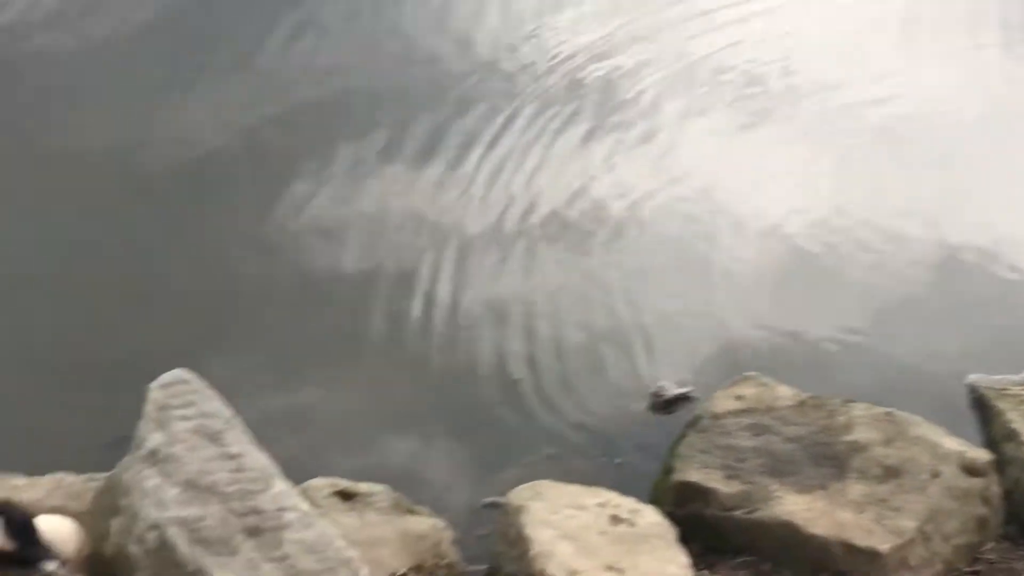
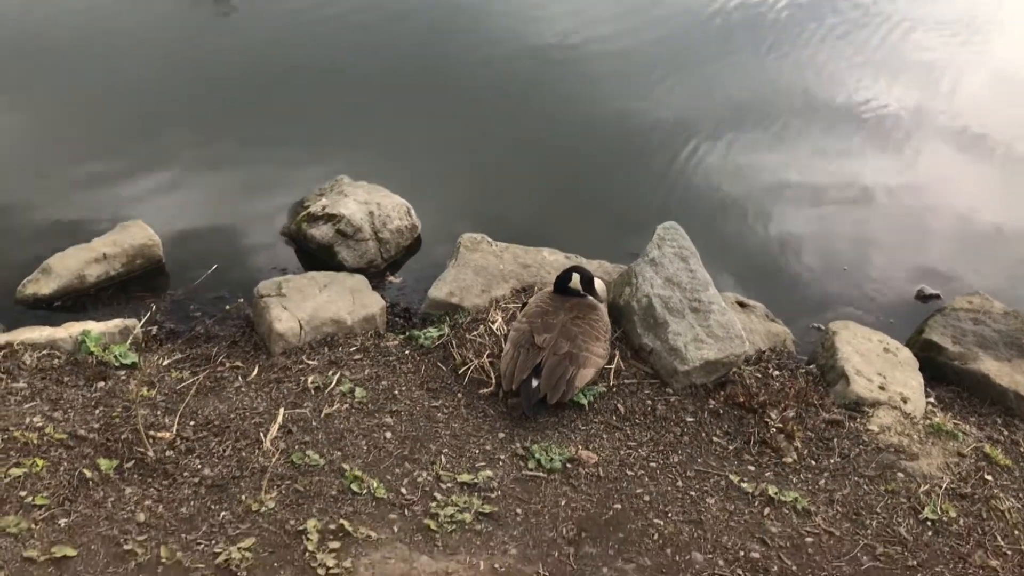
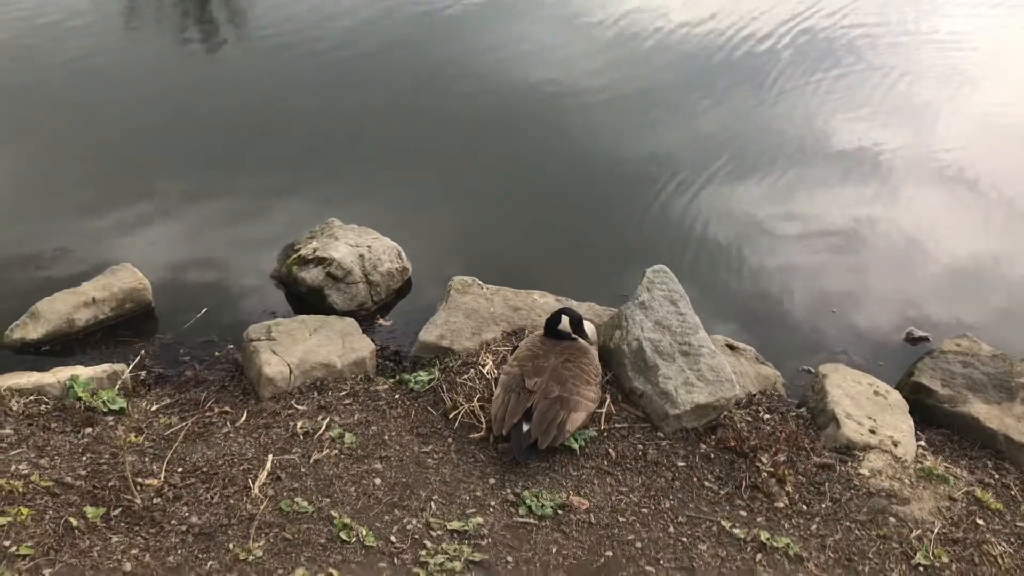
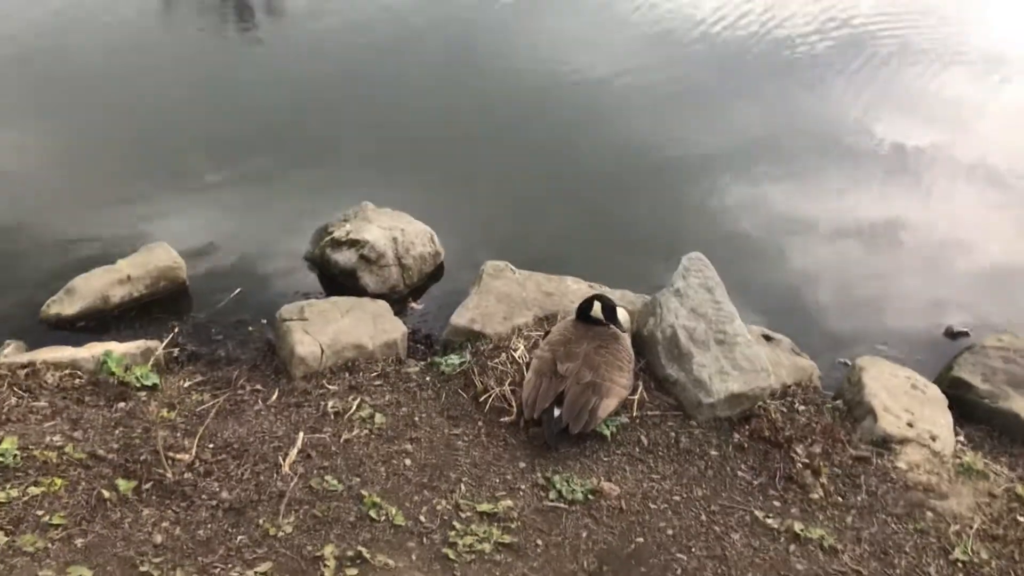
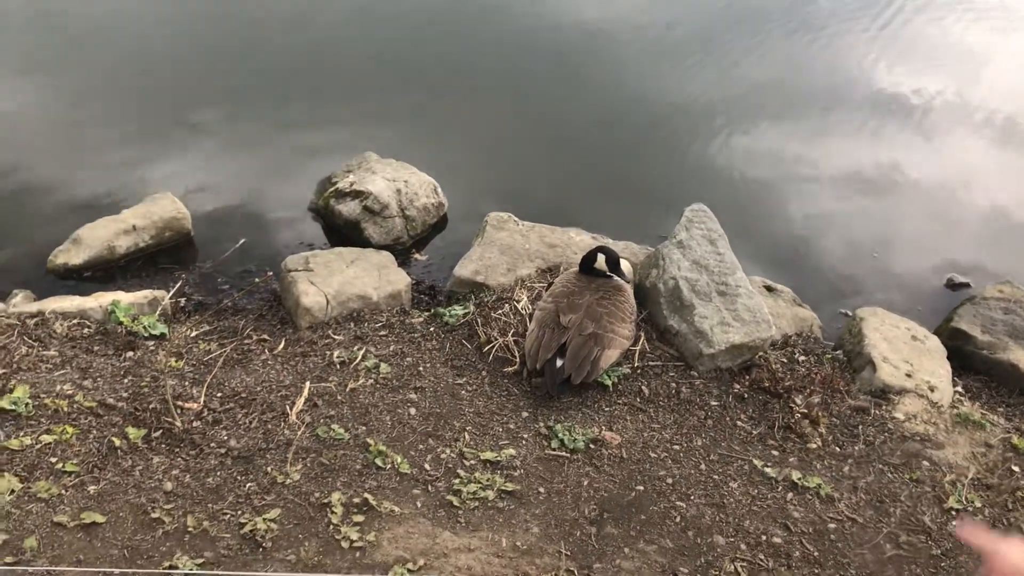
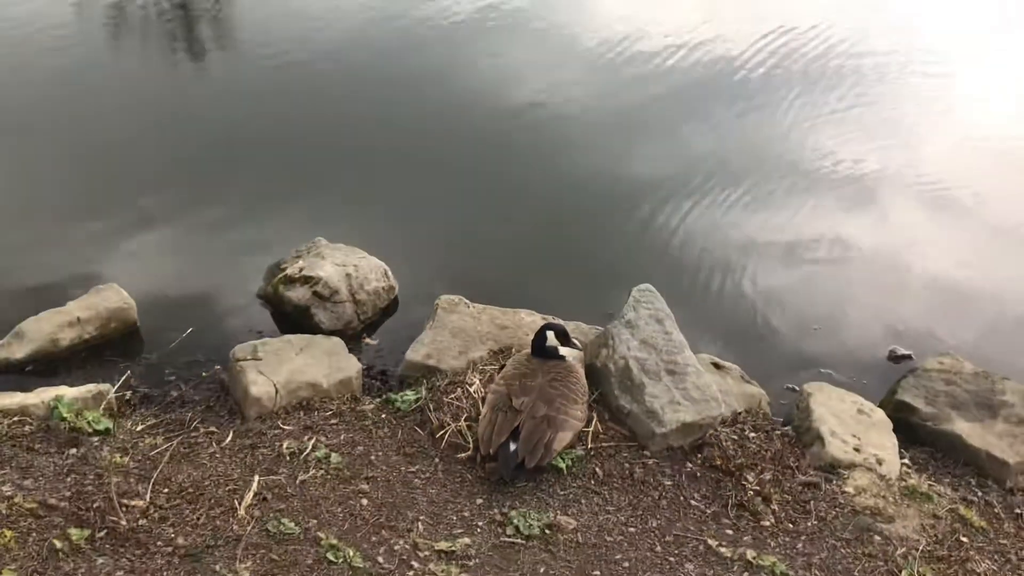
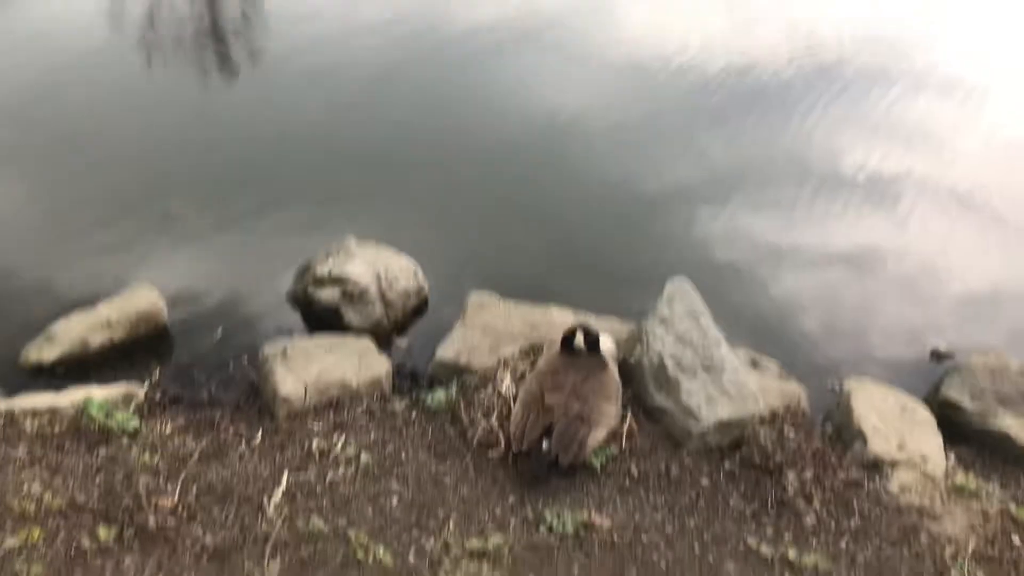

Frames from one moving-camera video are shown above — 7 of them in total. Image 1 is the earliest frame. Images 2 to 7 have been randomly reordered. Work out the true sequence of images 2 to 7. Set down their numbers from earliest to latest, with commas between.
6, 3, 2, 5, 4, 7
